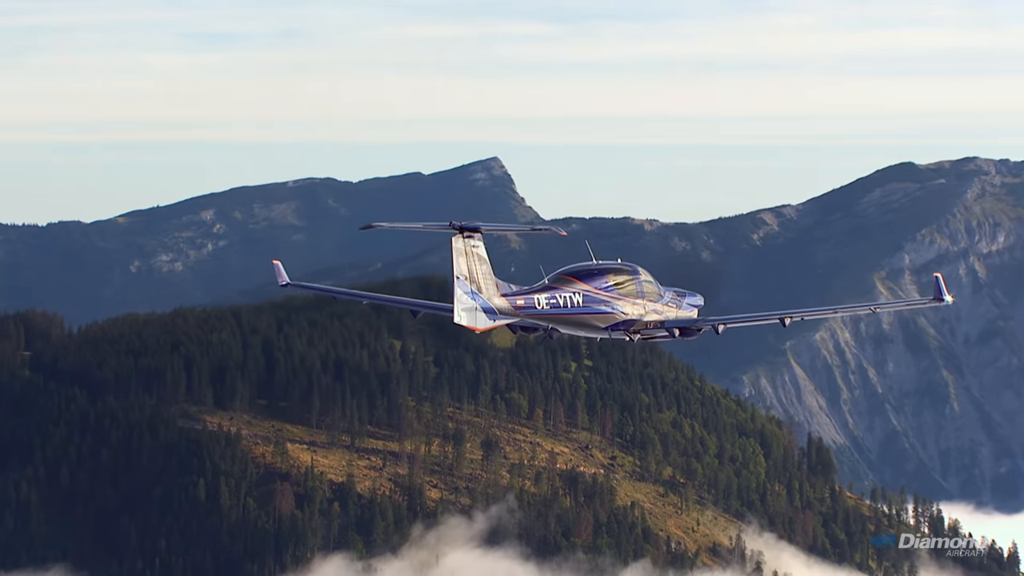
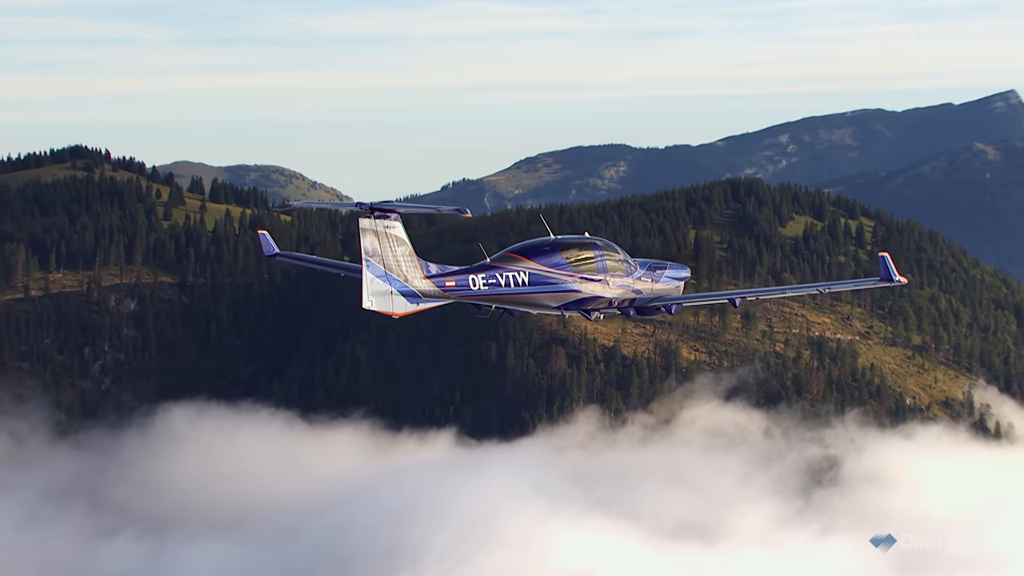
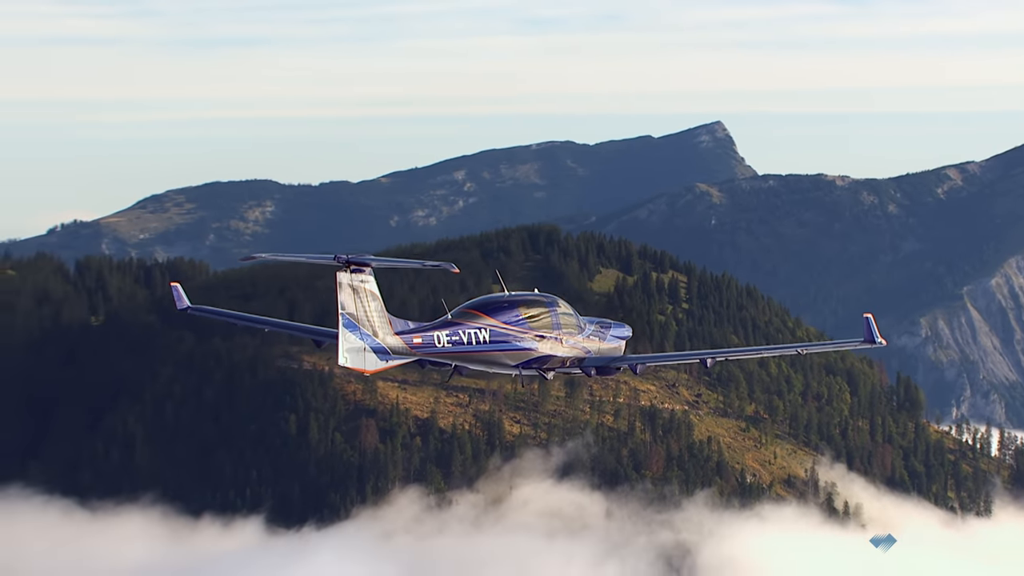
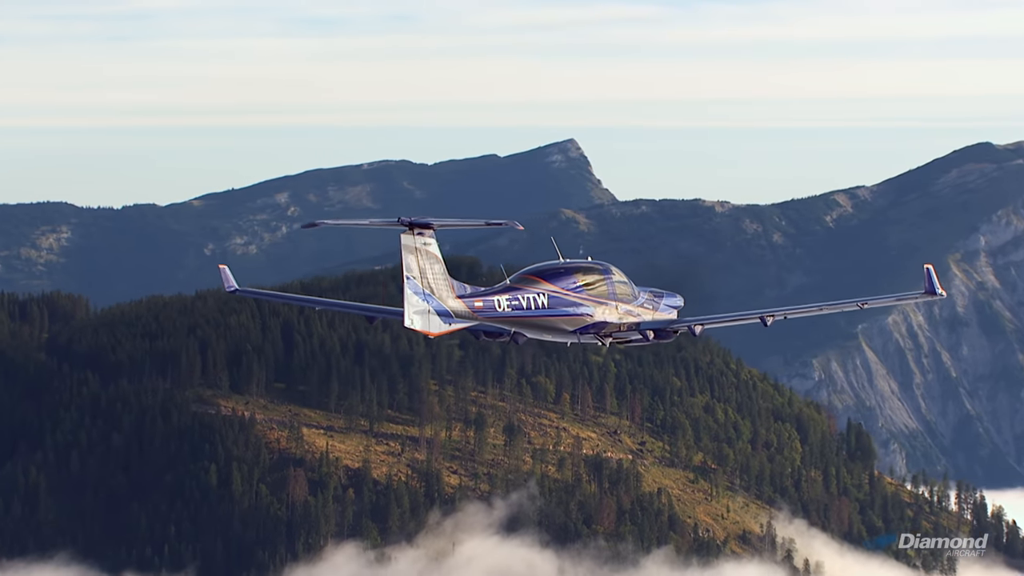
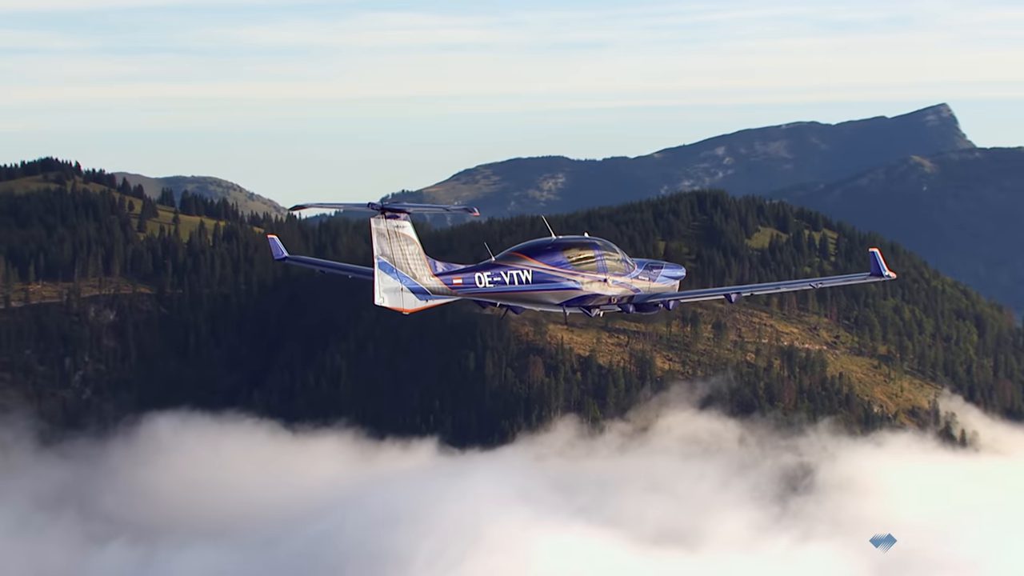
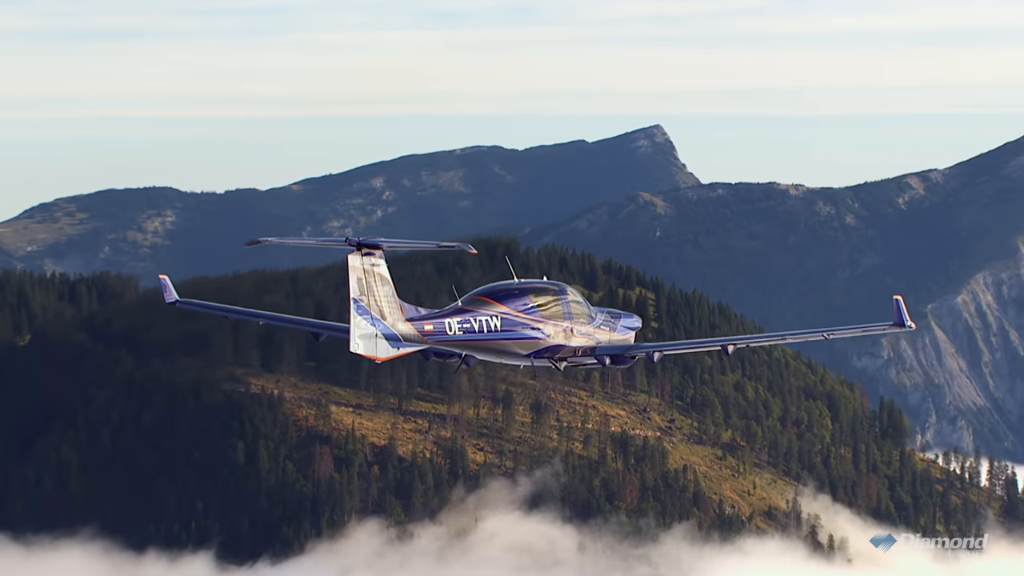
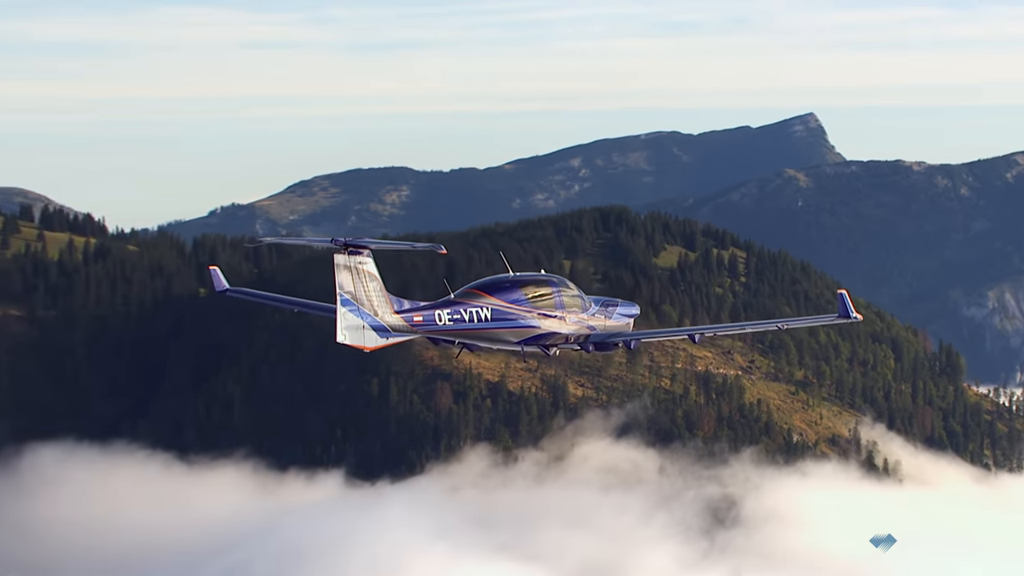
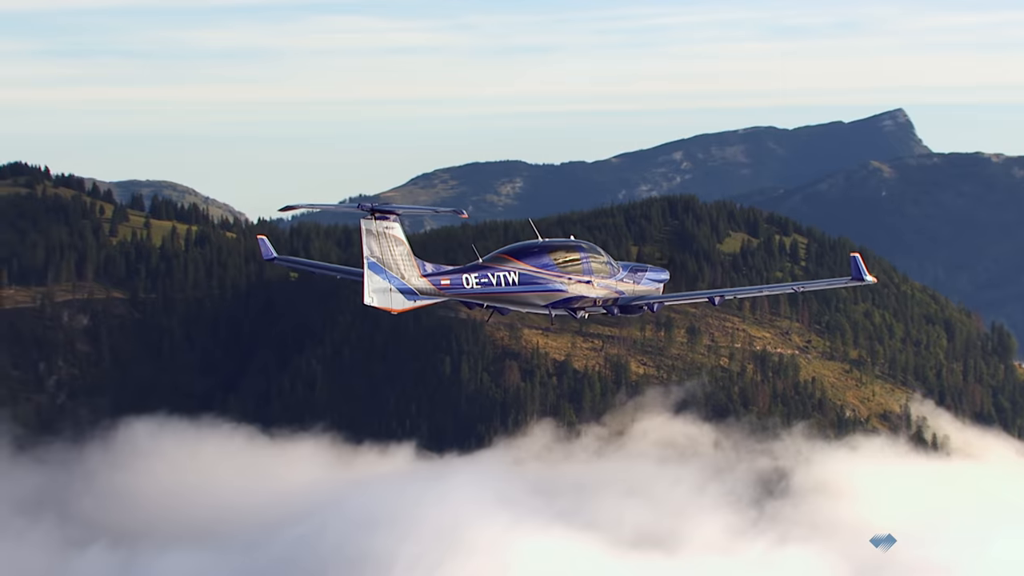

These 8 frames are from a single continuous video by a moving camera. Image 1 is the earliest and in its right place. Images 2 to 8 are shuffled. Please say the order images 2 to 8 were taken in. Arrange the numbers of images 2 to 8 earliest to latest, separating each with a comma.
4, 6, 3, 7, 8, 5, 2
